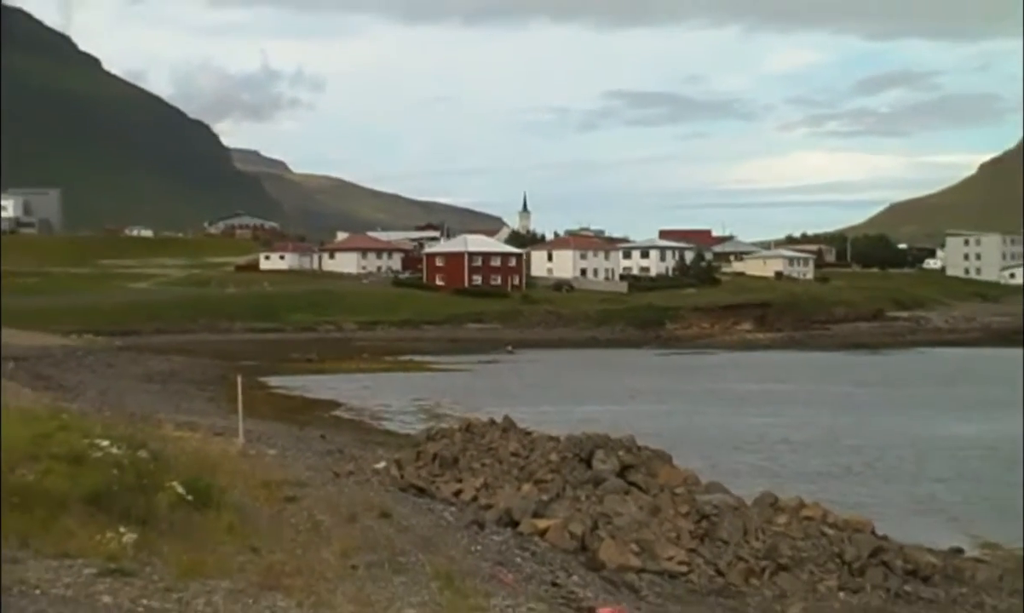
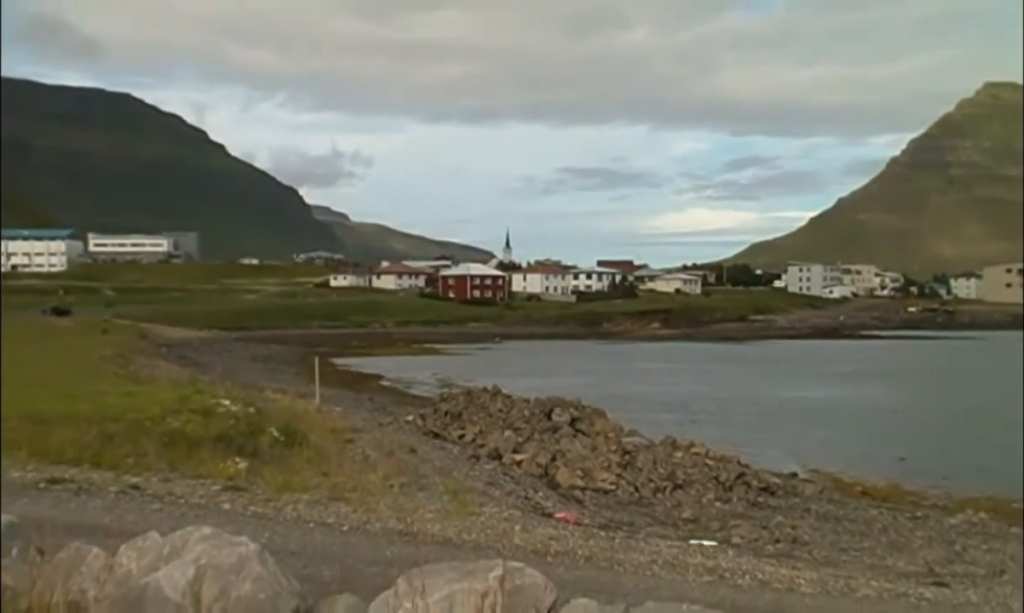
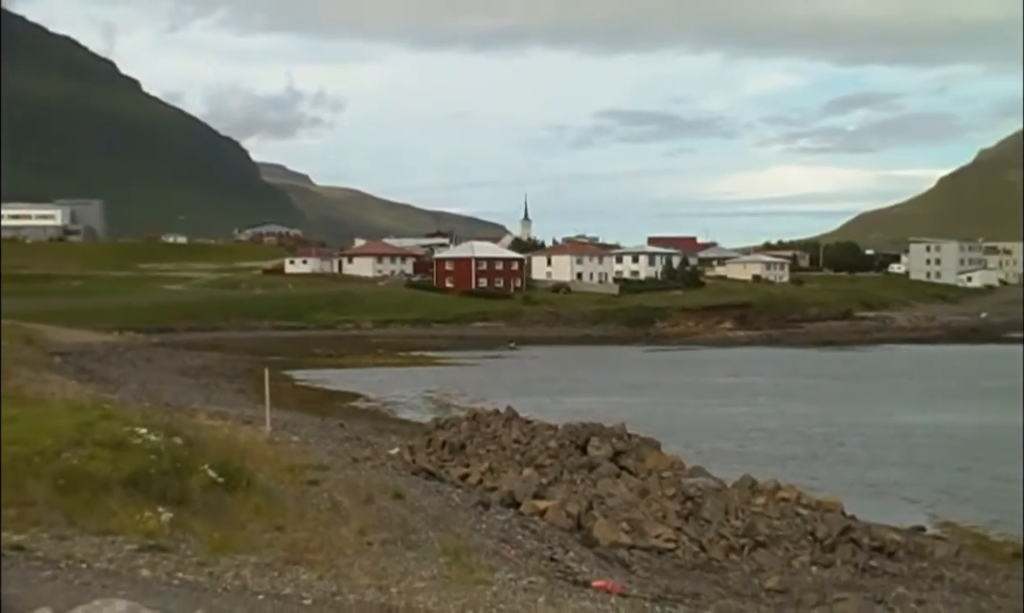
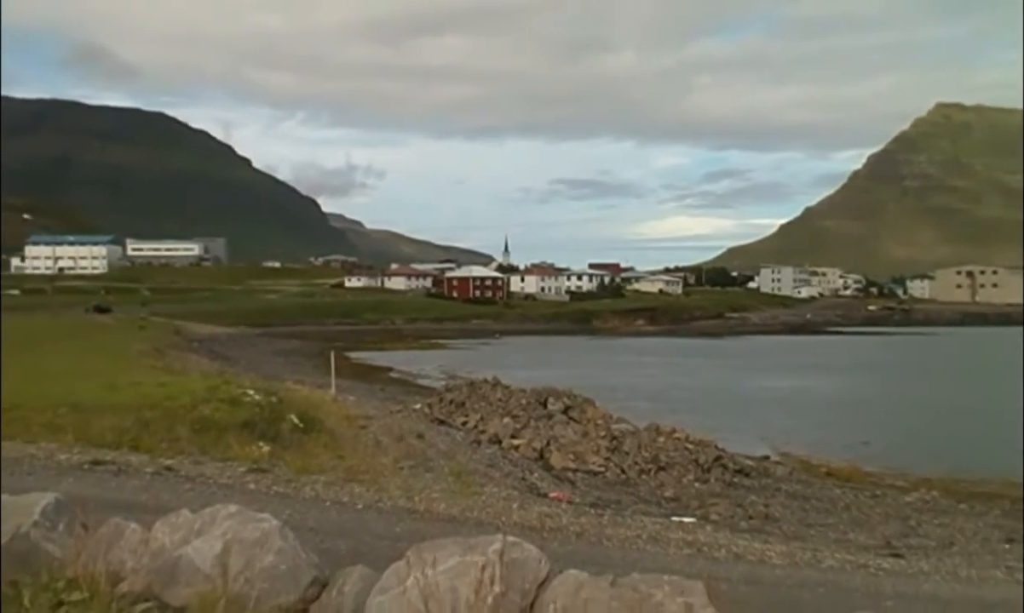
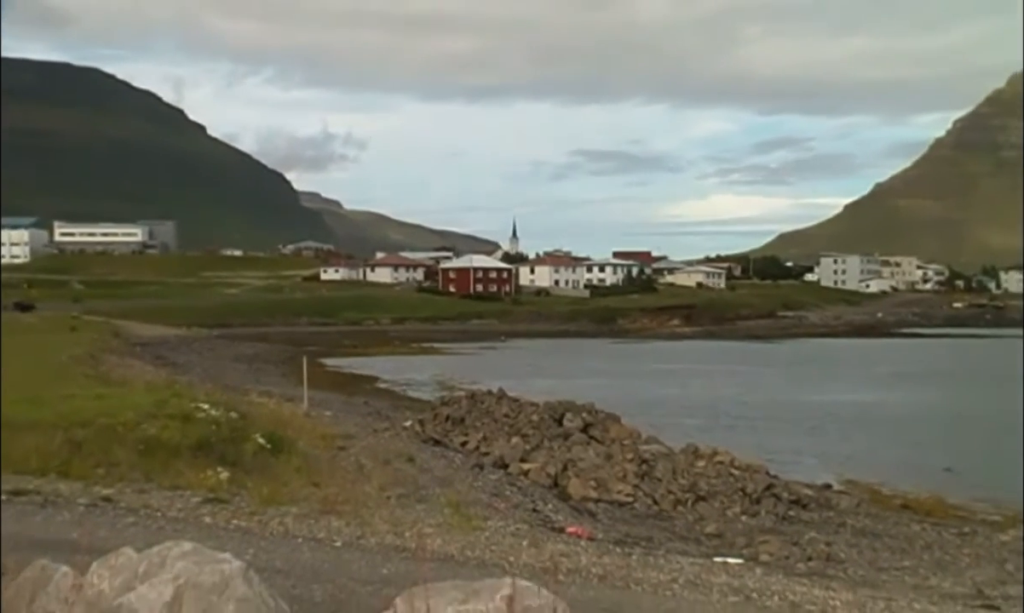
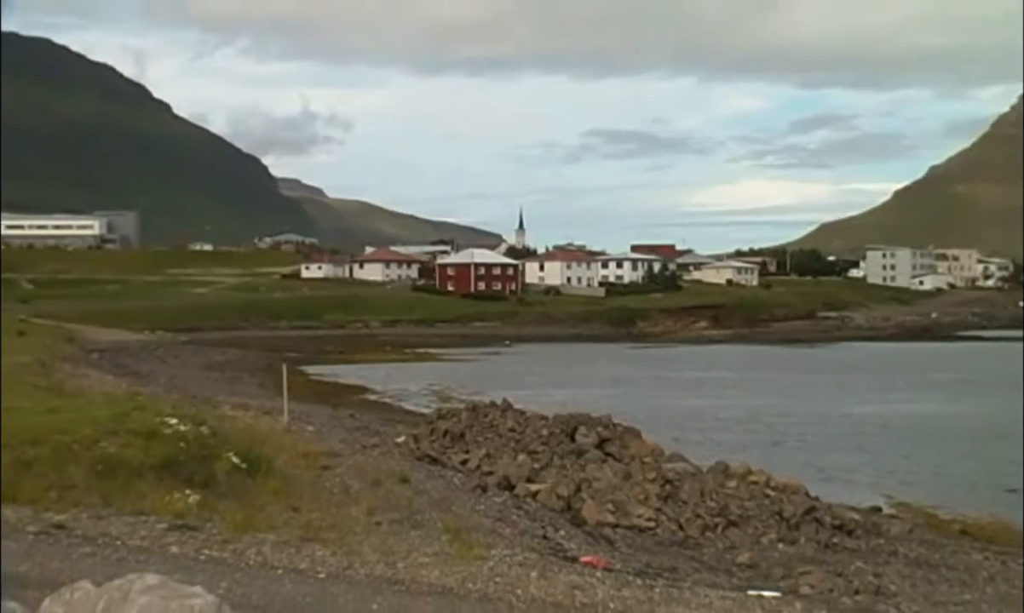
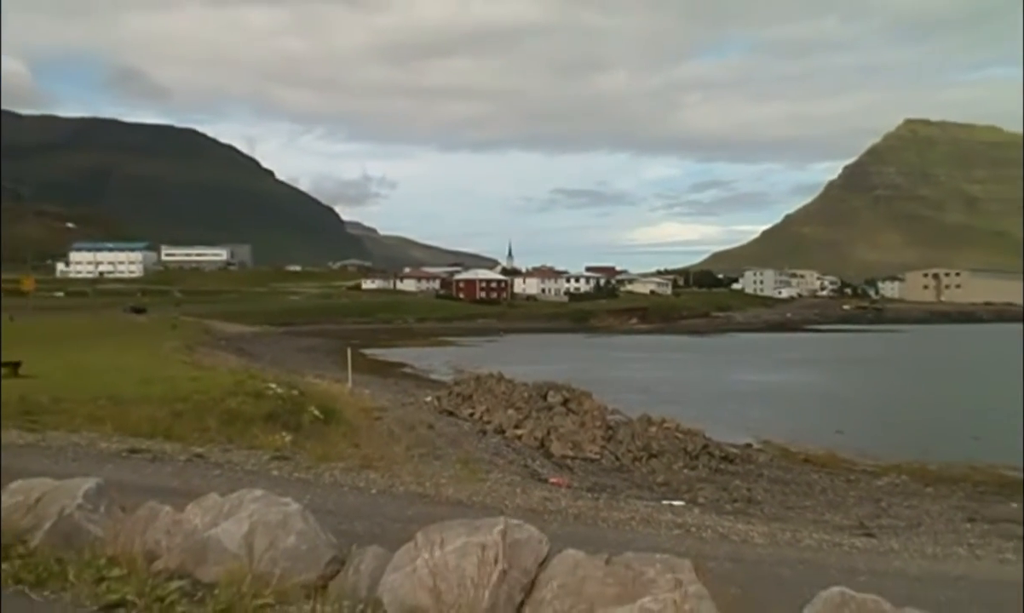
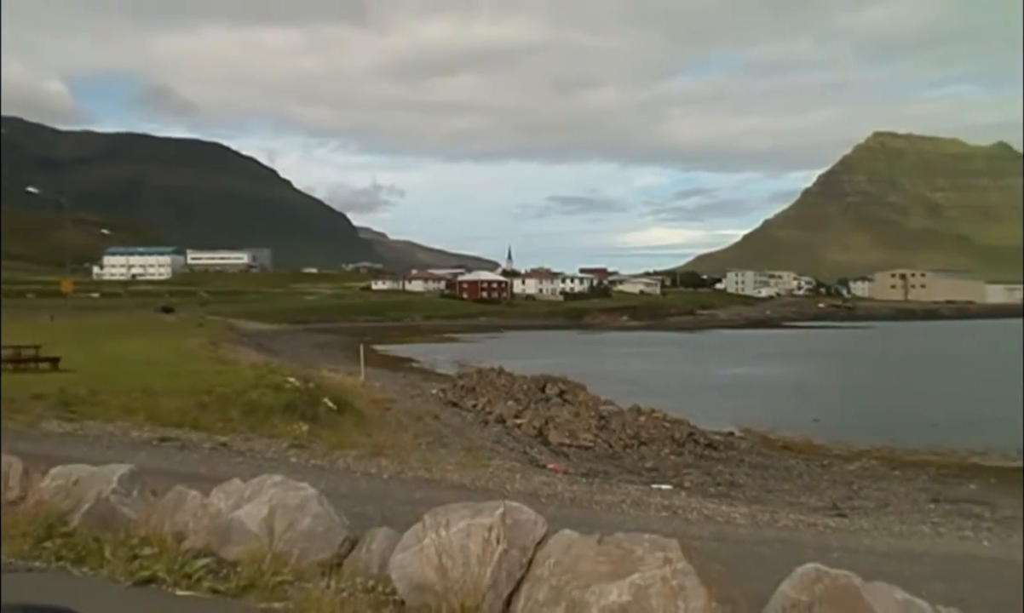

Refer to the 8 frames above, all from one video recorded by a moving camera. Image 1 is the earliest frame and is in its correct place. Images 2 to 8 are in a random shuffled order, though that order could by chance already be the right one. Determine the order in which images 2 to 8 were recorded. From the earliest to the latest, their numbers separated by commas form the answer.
3, 6, 5, 2, 4, 7, 8
